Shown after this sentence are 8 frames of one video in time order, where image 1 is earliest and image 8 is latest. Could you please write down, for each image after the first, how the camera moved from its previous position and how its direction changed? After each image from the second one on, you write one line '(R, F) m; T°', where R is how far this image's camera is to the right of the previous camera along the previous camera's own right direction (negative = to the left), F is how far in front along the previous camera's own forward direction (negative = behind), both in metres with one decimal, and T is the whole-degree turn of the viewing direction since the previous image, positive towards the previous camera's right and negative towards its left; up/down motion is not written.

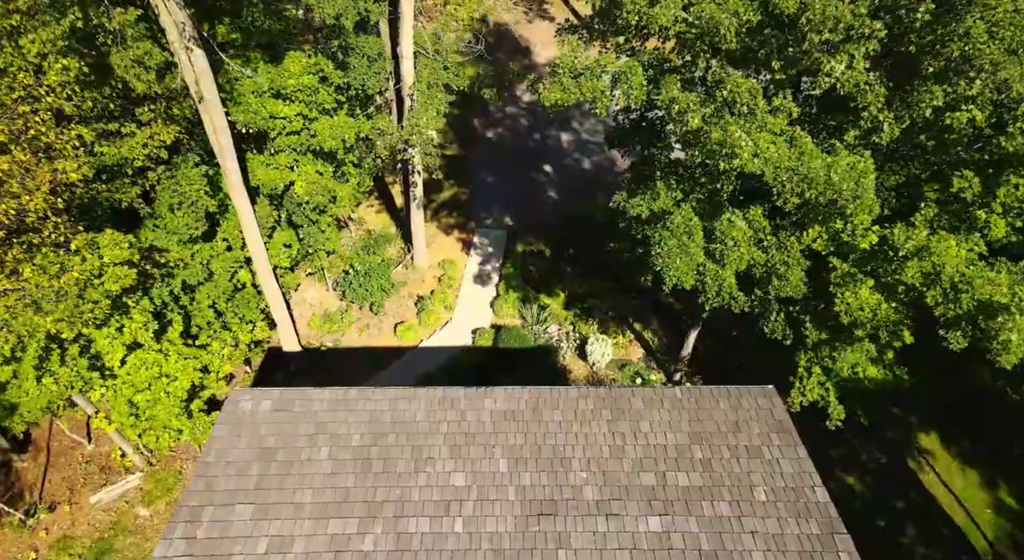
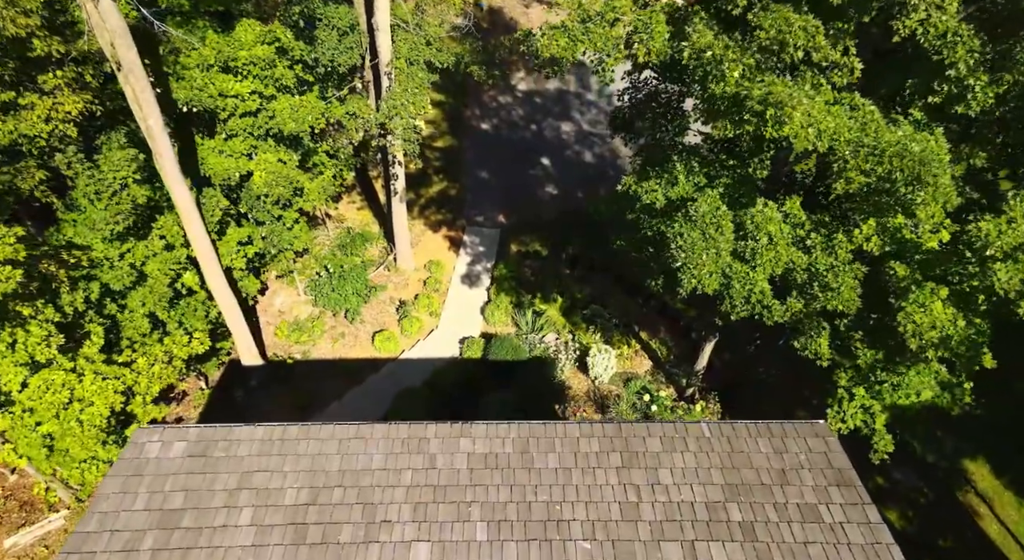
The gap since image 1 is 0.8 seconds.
(+0.2, +2.0) m; 0°
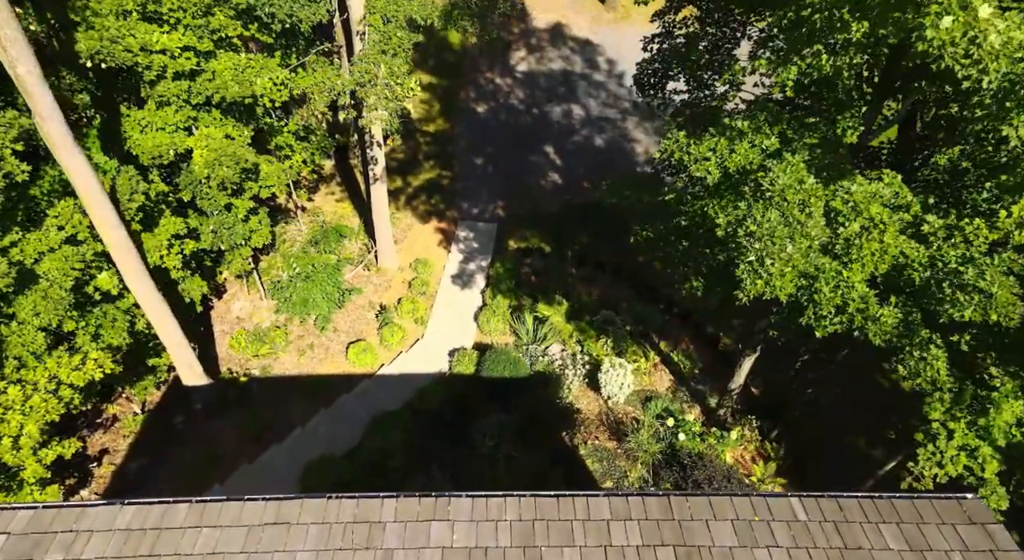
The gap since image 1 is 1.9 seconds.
(0.0, +2.5) m; 0°
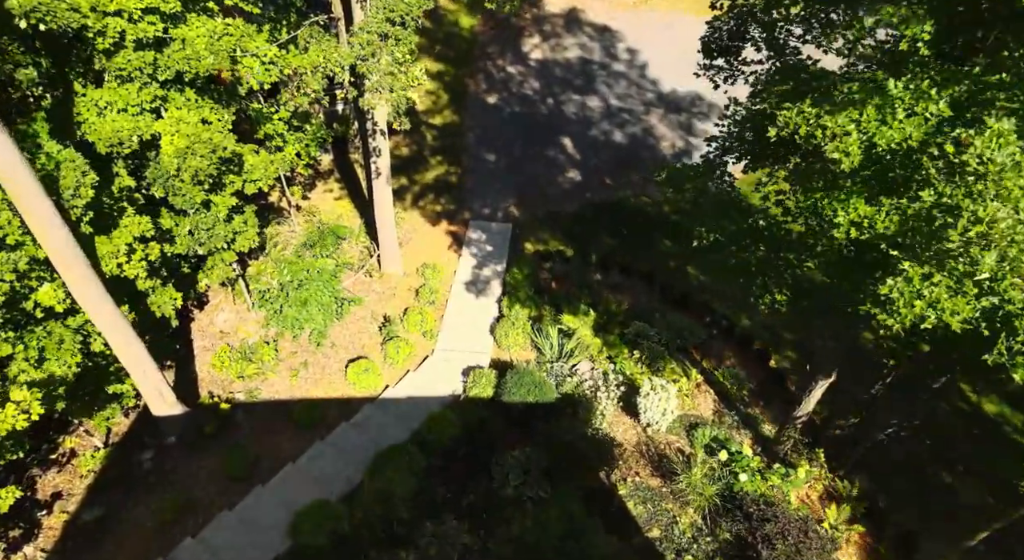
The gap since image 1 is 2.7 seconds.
(-0.5, +1.8) m; 0°
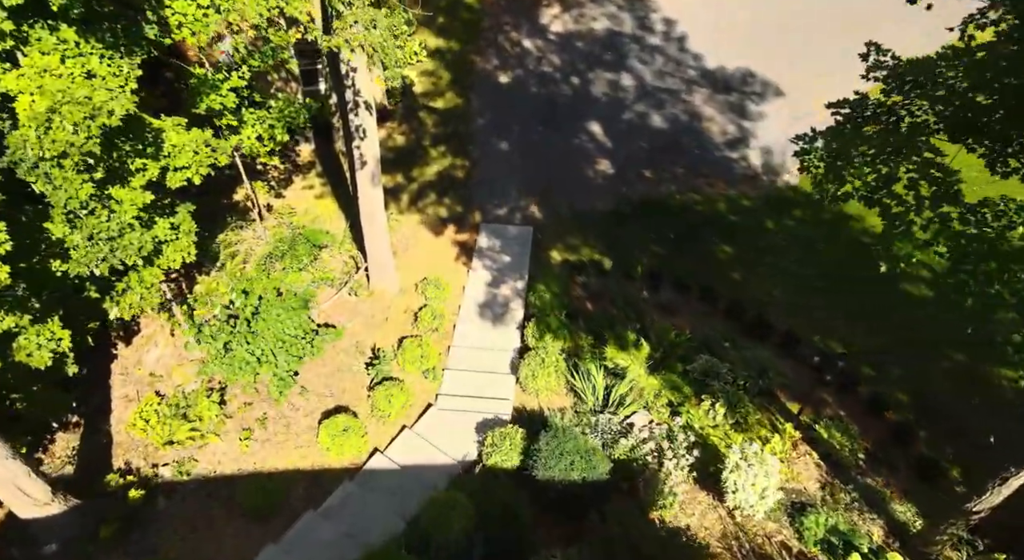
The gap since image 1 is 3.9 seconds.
(-0.5, +3.4) m; 0°
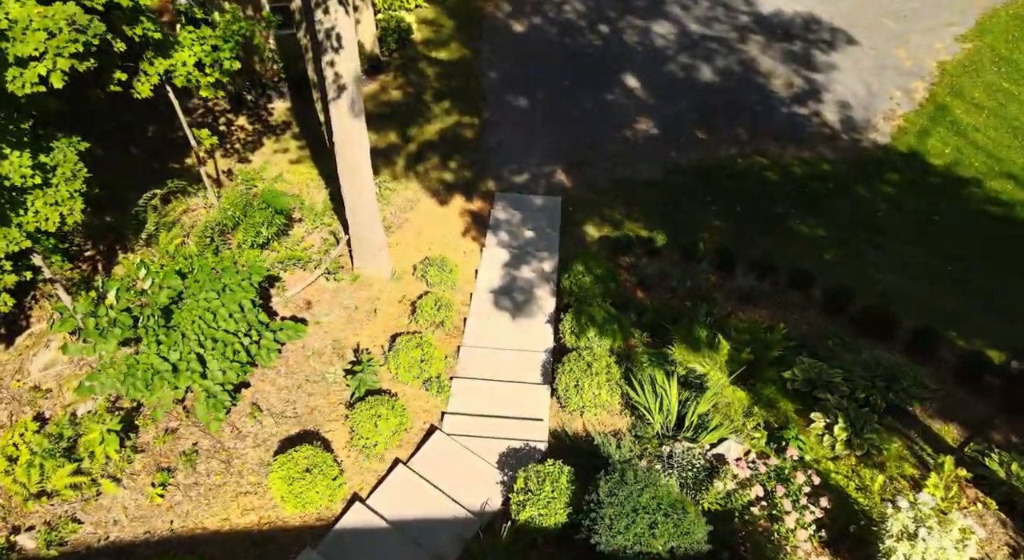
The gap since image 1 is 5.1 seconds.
(-0.4, +2.9) m; 0°
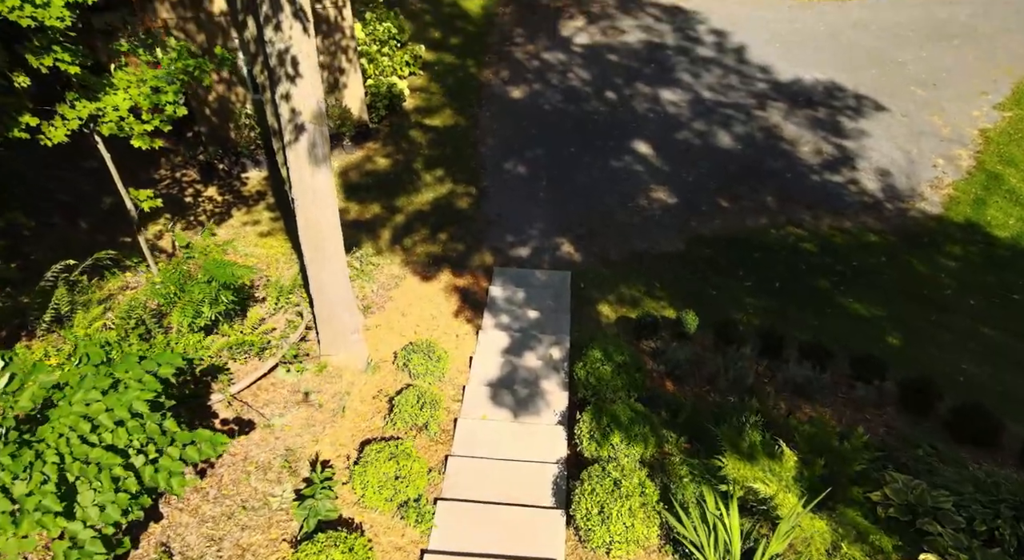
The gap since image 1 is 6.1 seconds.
(0.0, +1.7) m; 0°
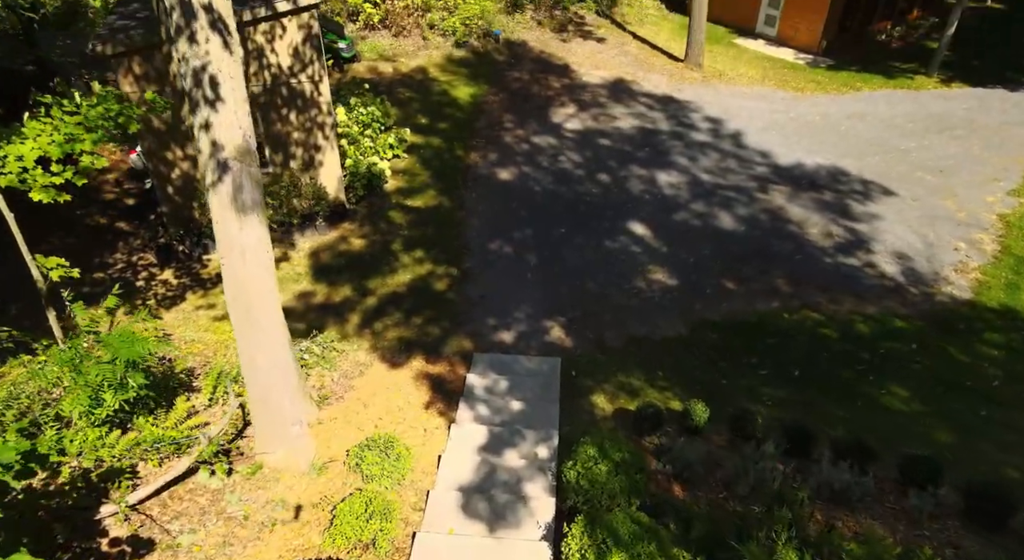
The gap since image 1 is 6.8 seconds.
(+0.3, +1.2) m; -1°
